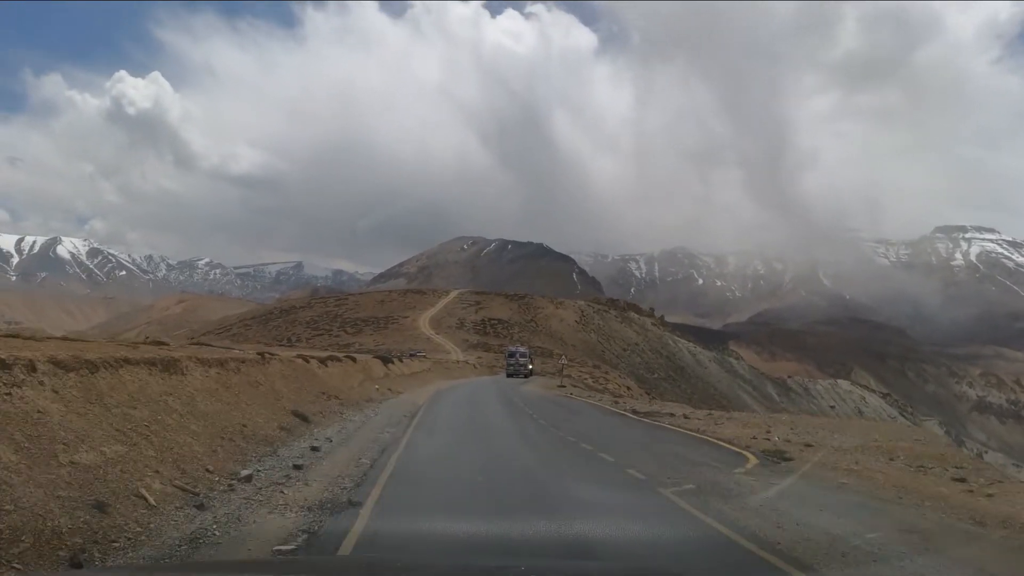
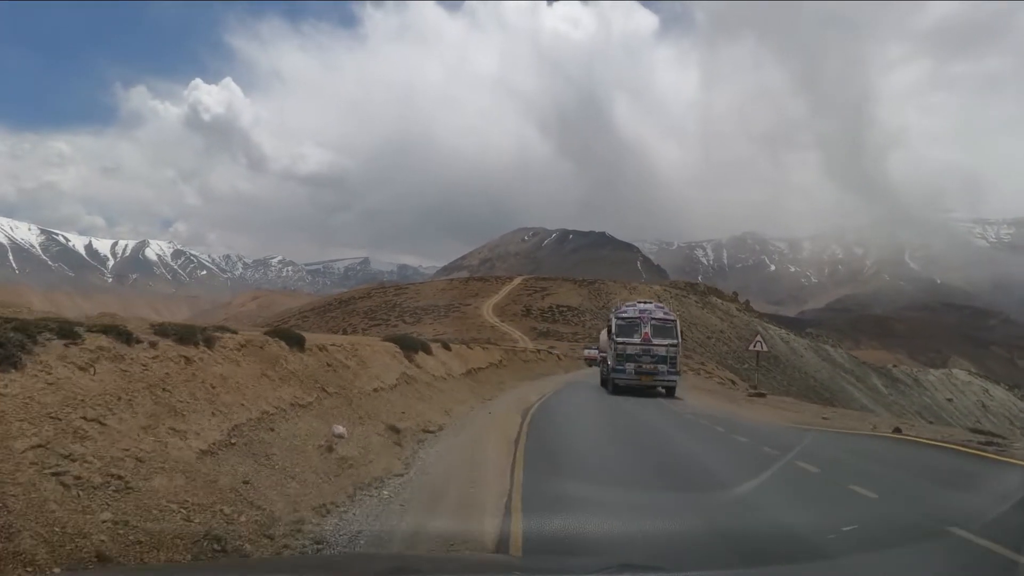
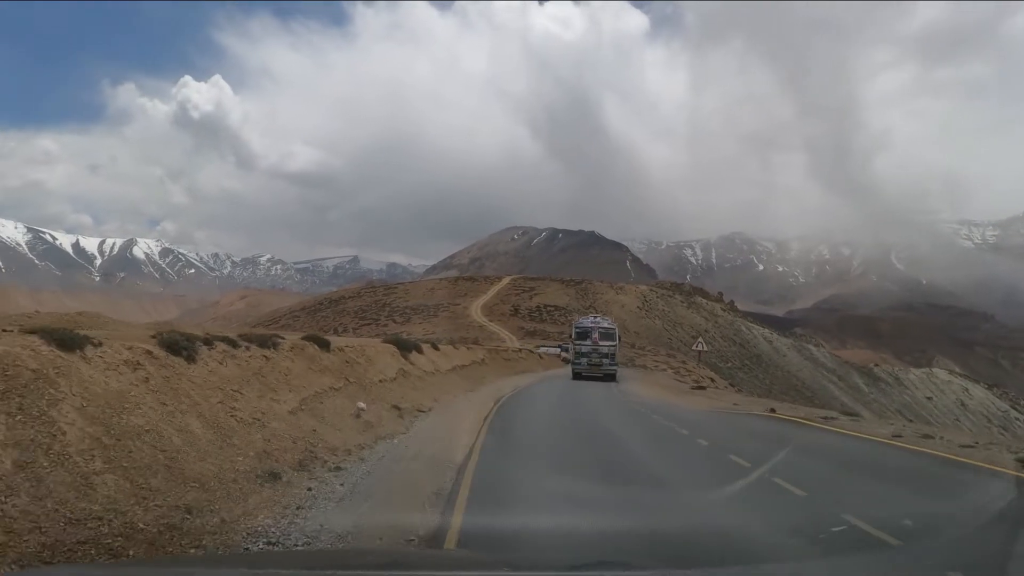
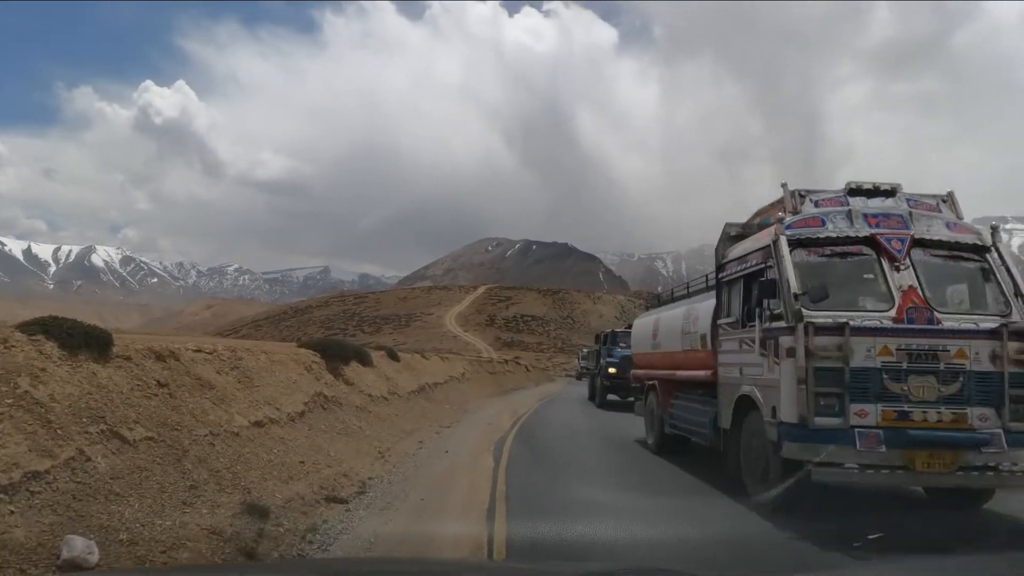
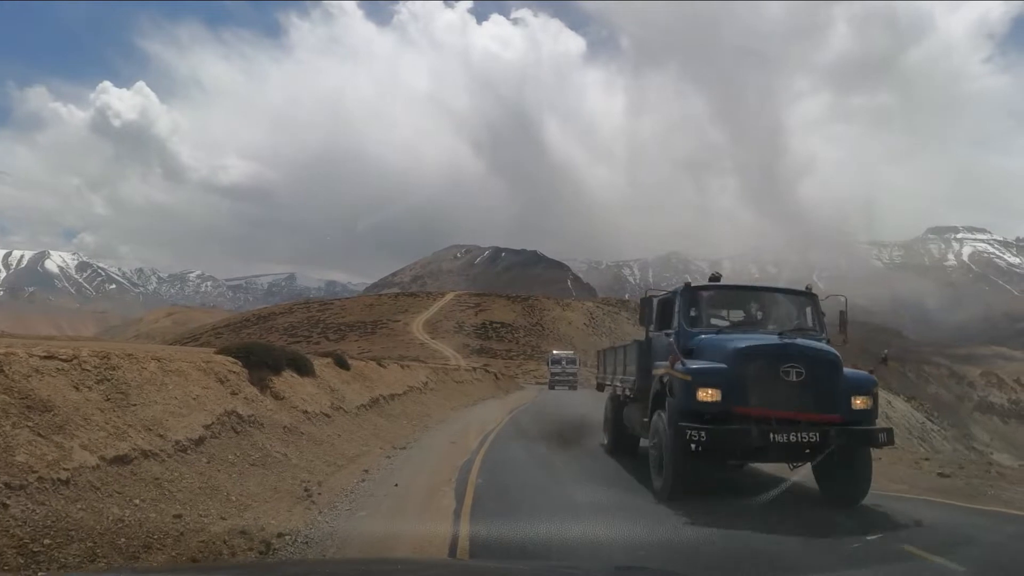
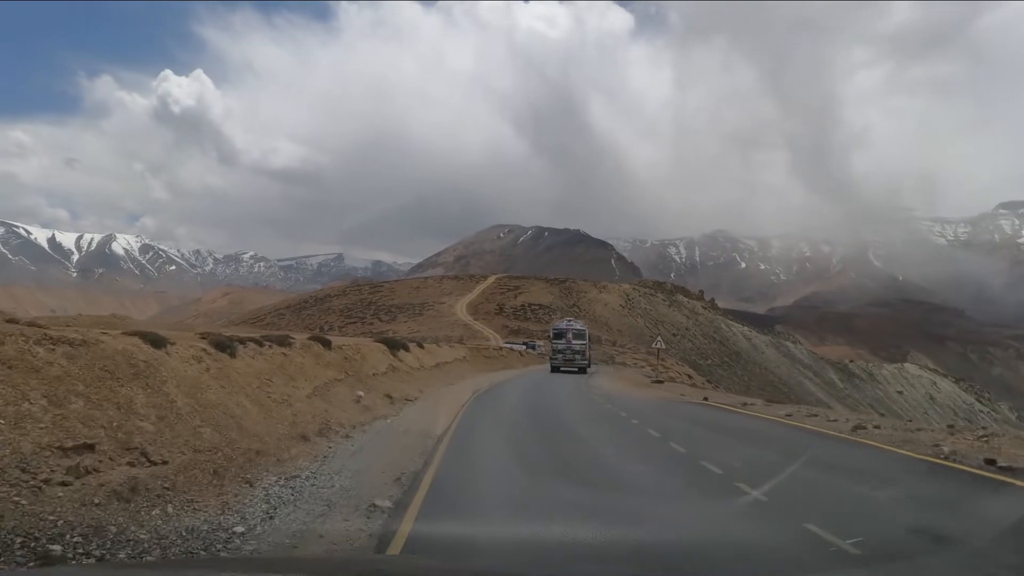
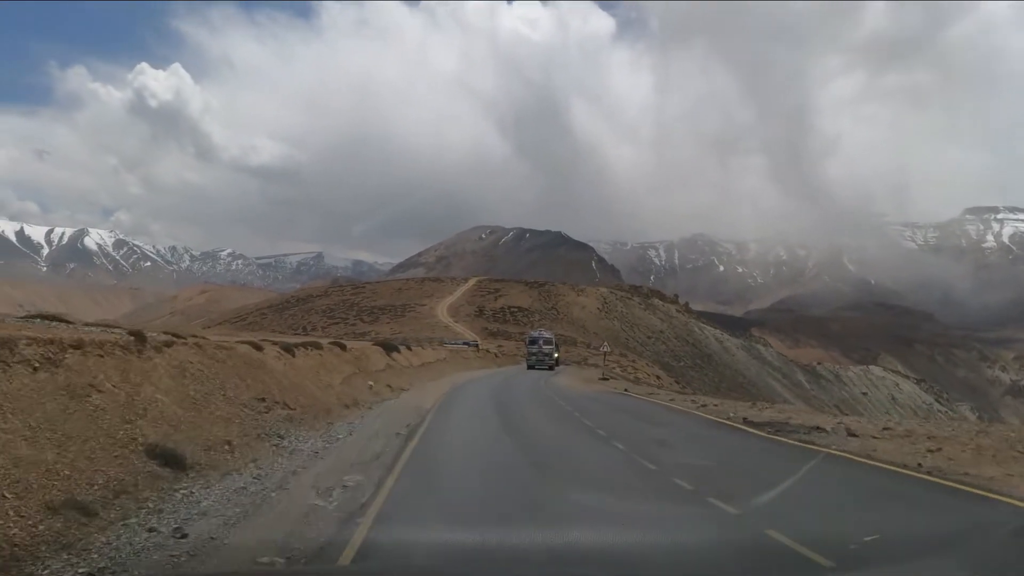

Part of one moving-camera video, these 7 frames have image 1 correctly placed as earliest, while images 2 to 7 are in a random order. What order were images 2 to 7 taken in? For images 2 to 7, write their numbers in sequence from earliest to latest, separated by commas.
7, 6, 3, 2, 4, 5
